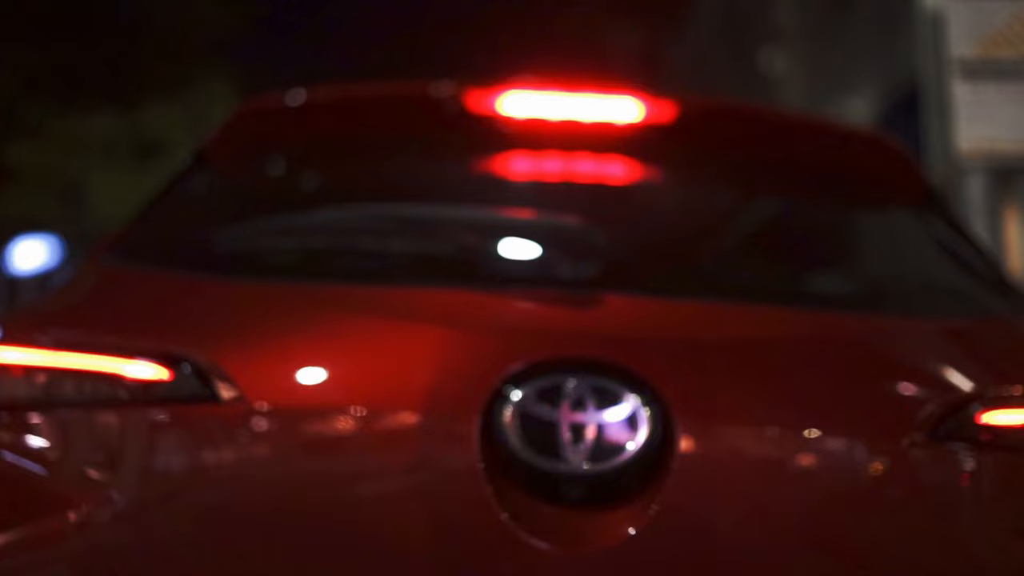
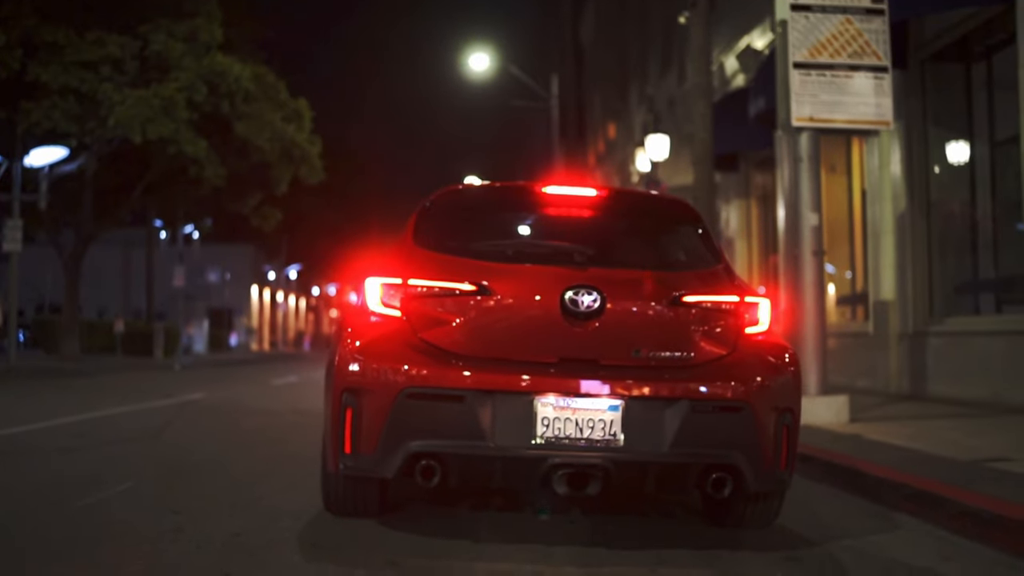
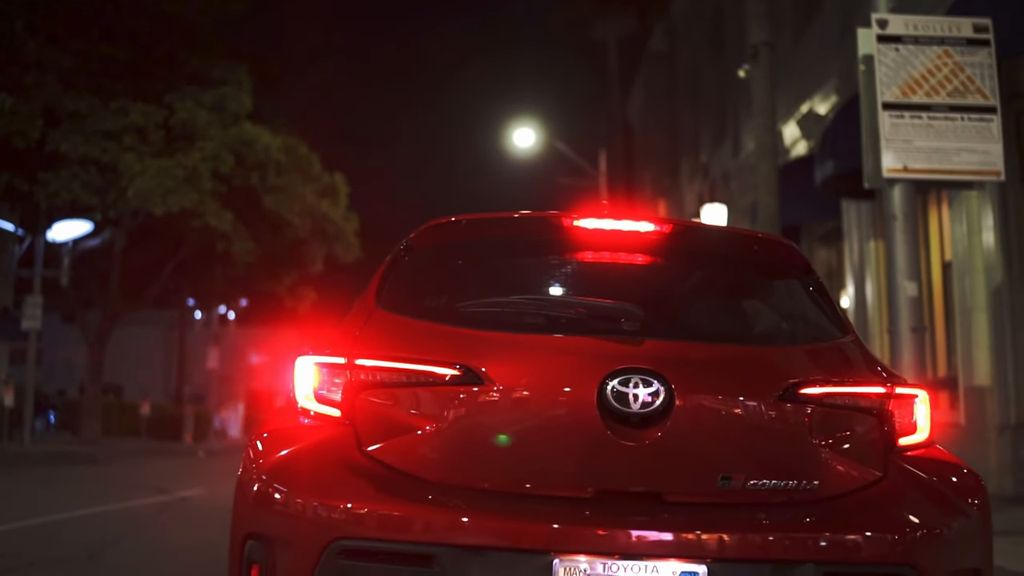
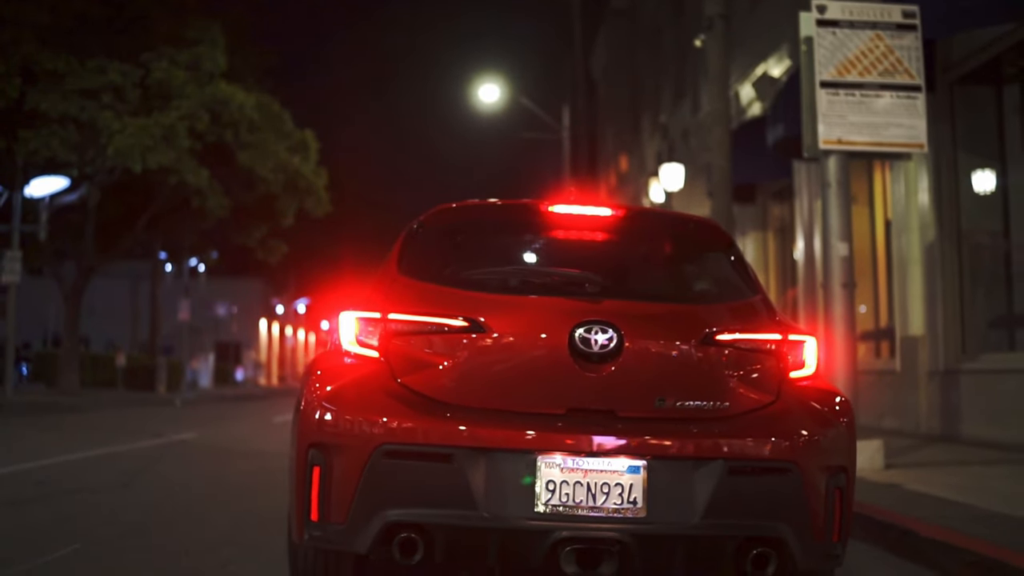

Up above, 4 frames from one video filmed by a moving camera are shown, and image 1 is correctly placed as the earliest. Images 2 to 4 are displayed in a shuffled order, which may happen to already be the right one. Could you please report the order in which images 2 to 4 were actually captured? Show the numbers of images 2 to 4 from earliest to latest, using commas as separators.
3, 4, 2
